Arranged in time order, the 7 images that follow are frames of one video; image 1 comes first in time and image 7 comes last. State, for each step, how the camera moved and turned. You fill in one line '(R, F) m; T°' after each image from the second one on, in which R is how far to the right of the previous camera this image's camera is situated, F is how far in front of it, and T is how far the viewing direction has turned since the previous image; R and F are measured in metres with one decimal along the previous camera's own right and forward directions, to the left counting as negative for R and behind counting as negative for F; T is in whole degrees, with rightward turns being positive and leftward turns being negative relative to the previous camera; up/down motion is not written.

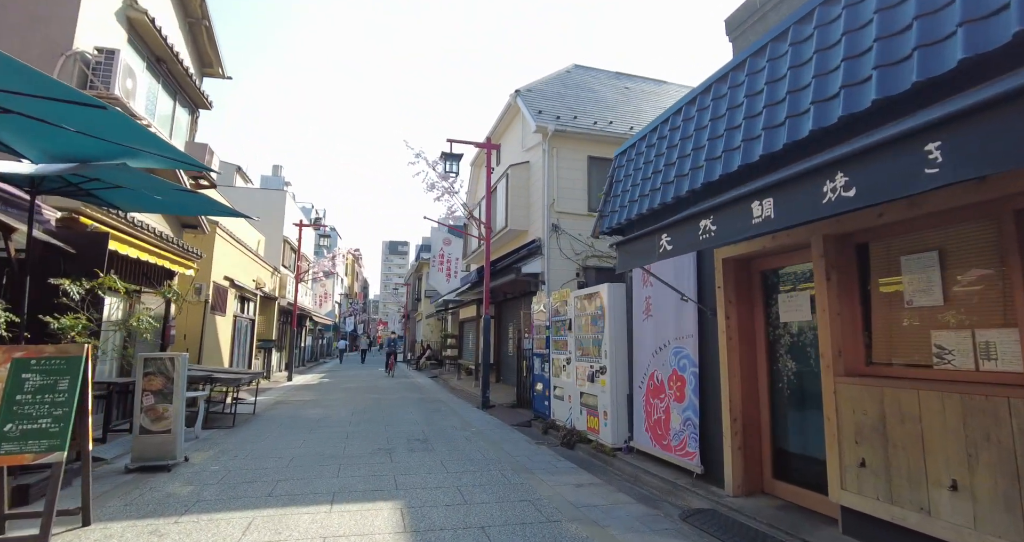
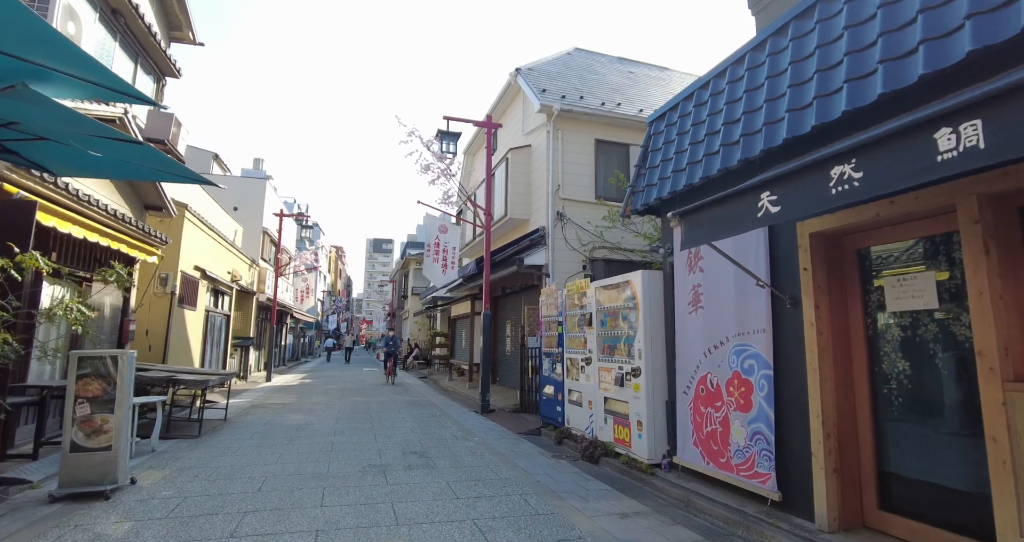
(-0.4, +1.0) m; +2°
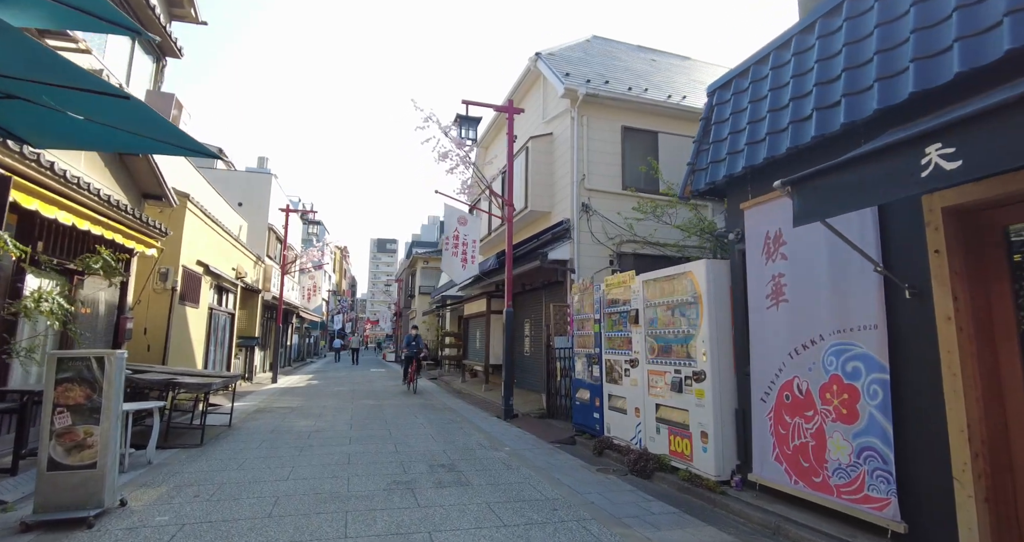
(-0.4, +0.7) m; 0°
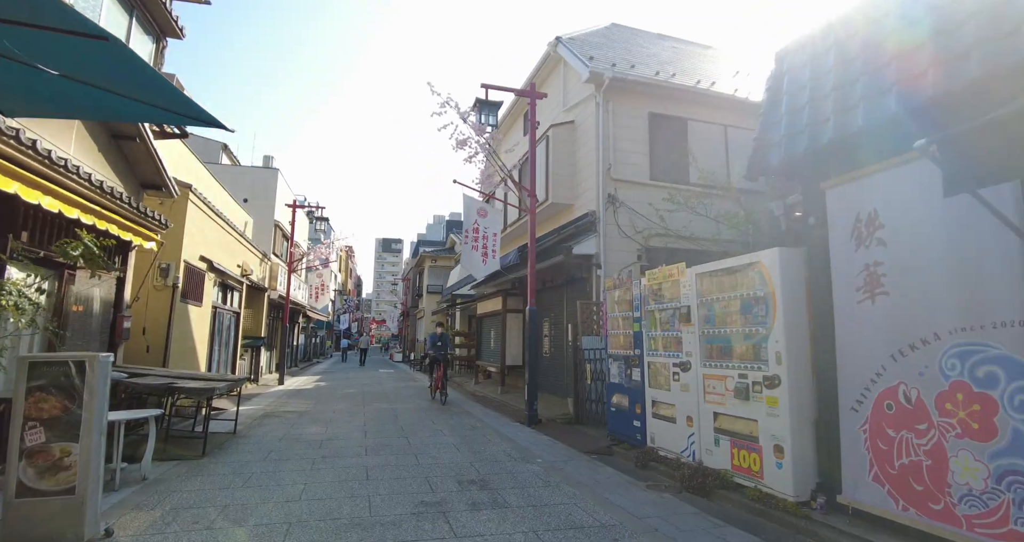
(-0.4, +0.6) m; 0°
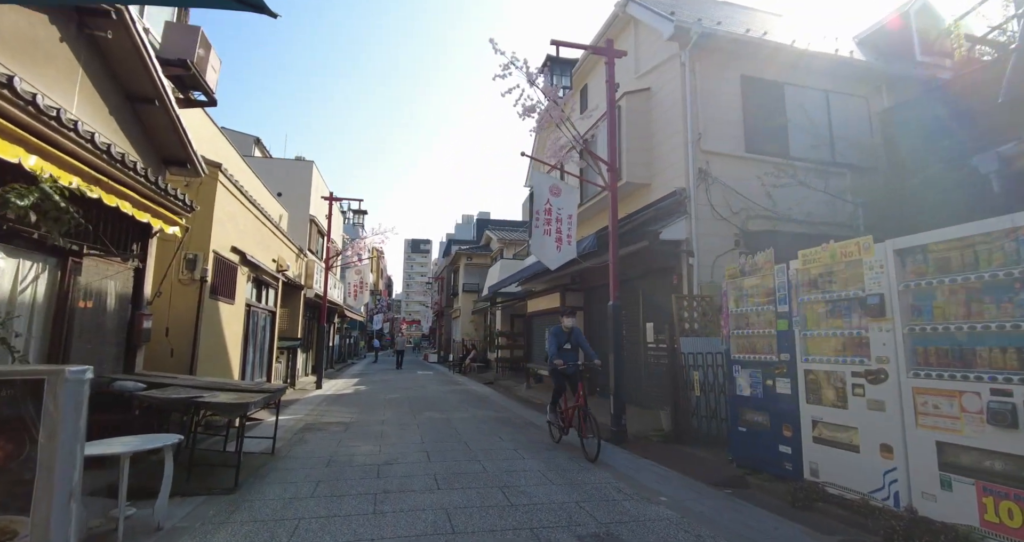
(-0.8, +1.4) m; -3°
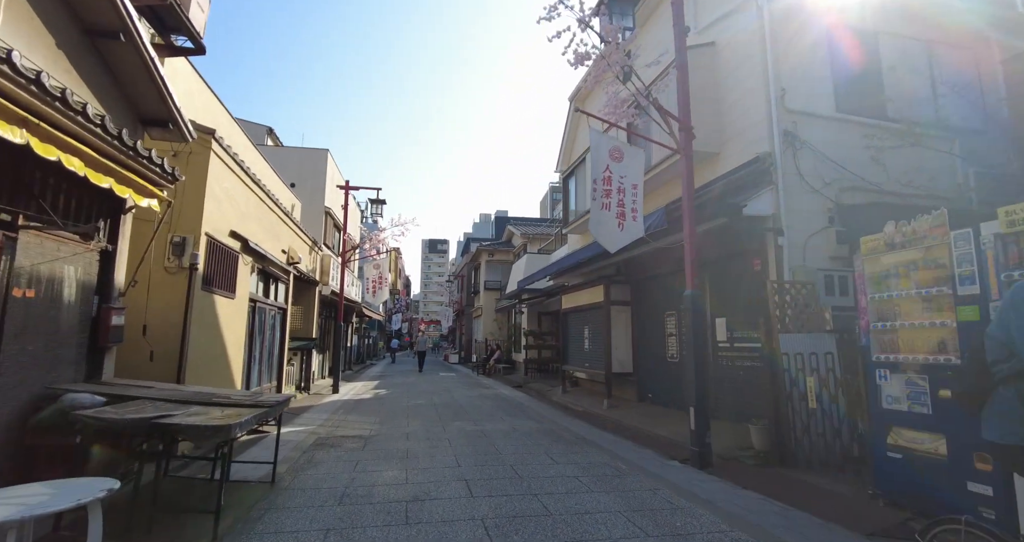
(-0.4, +1.3) m; -2°
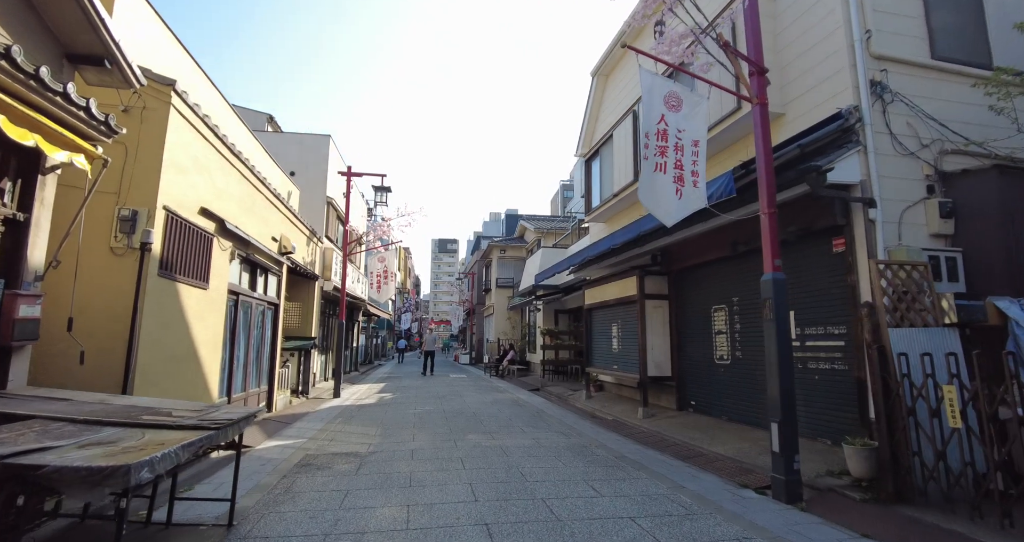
(-0.2, +1.2) m; -1°
